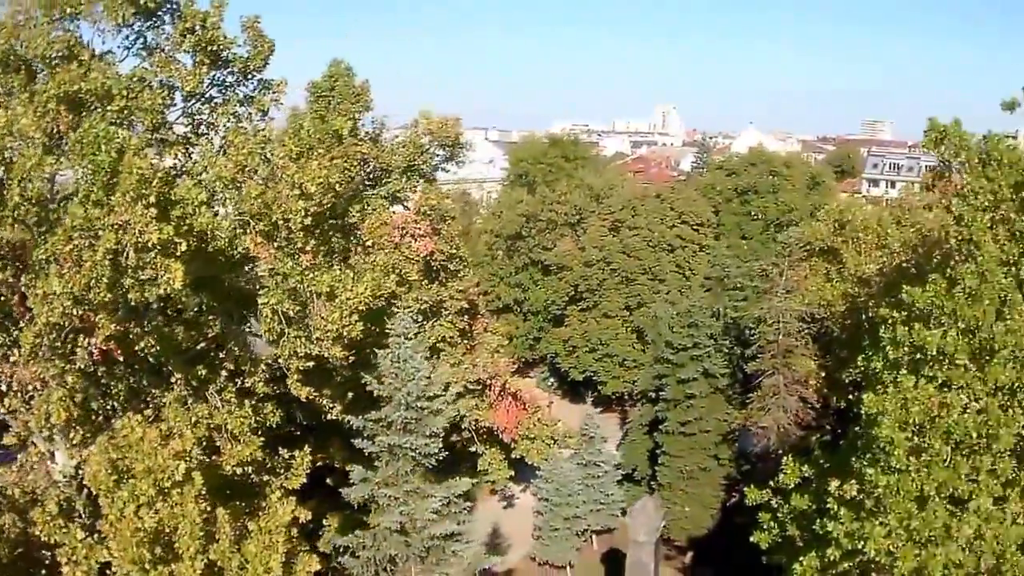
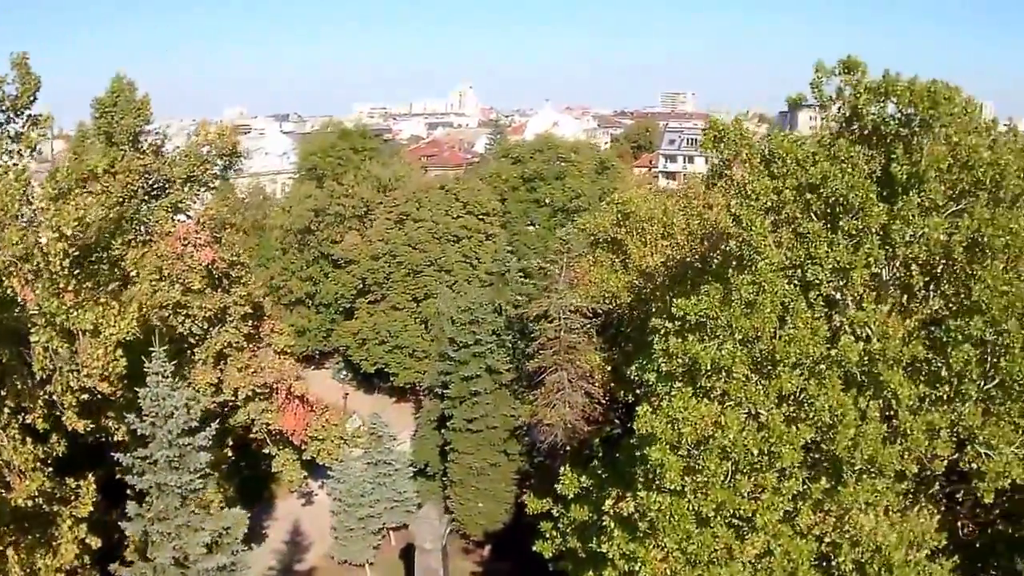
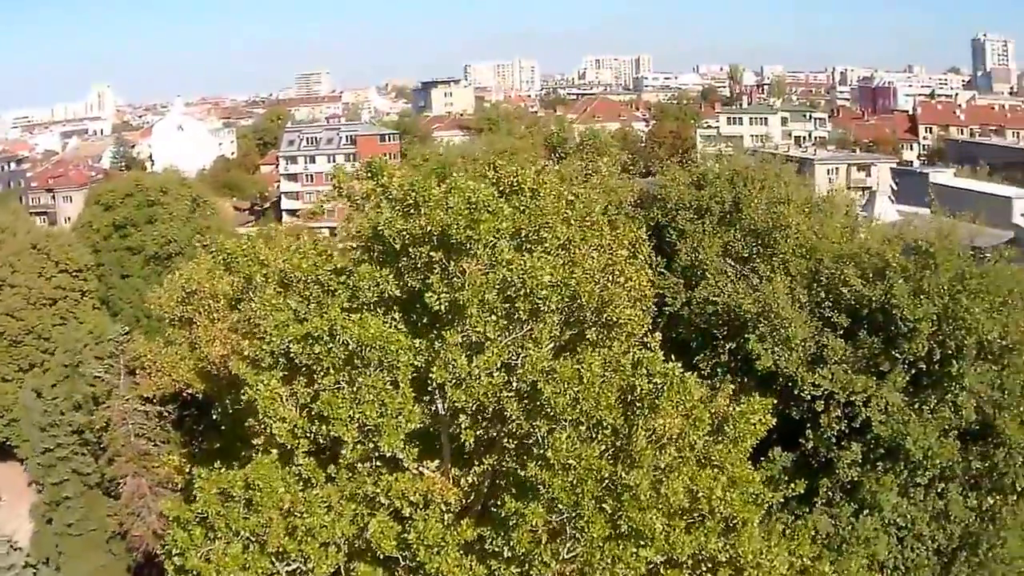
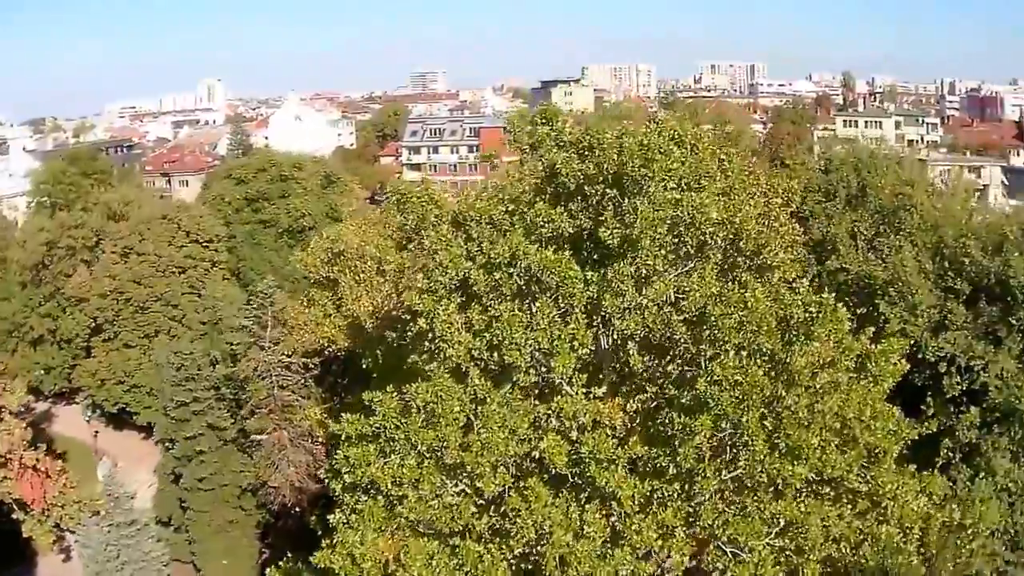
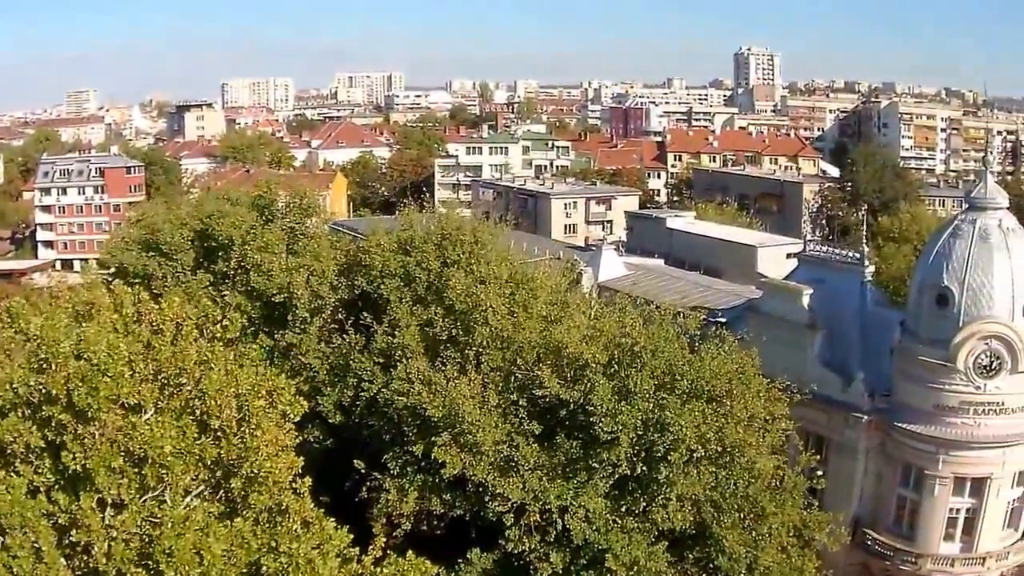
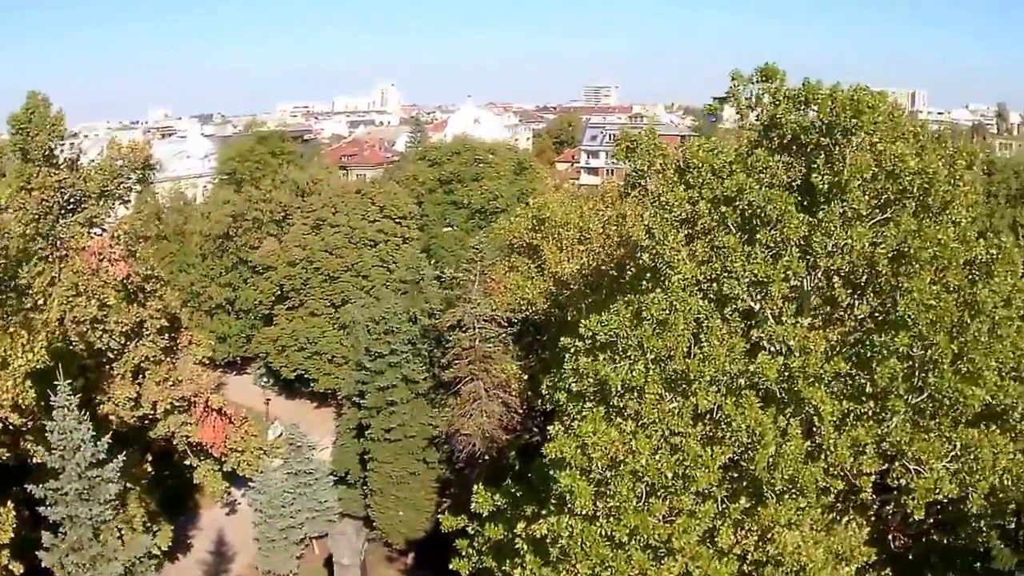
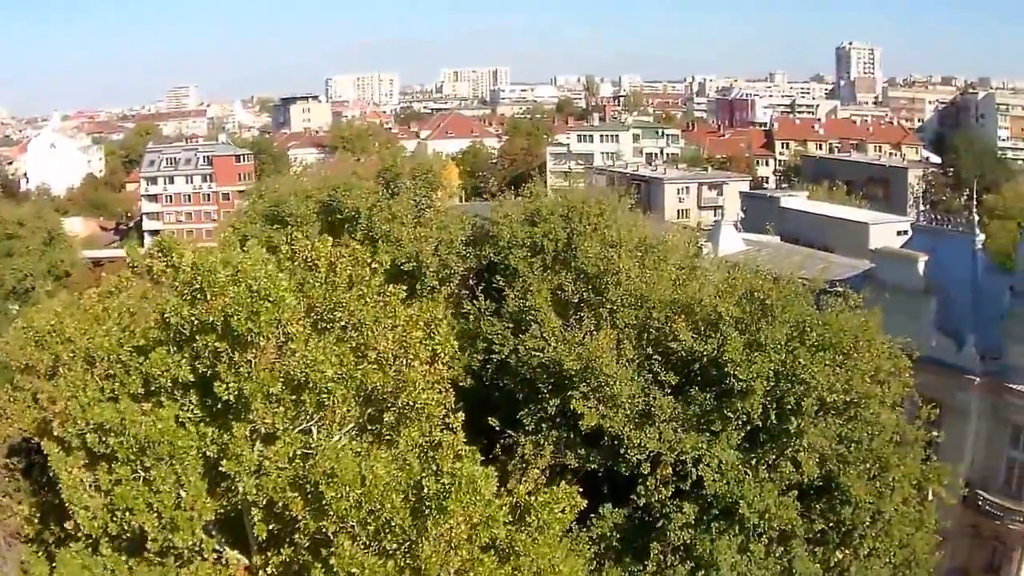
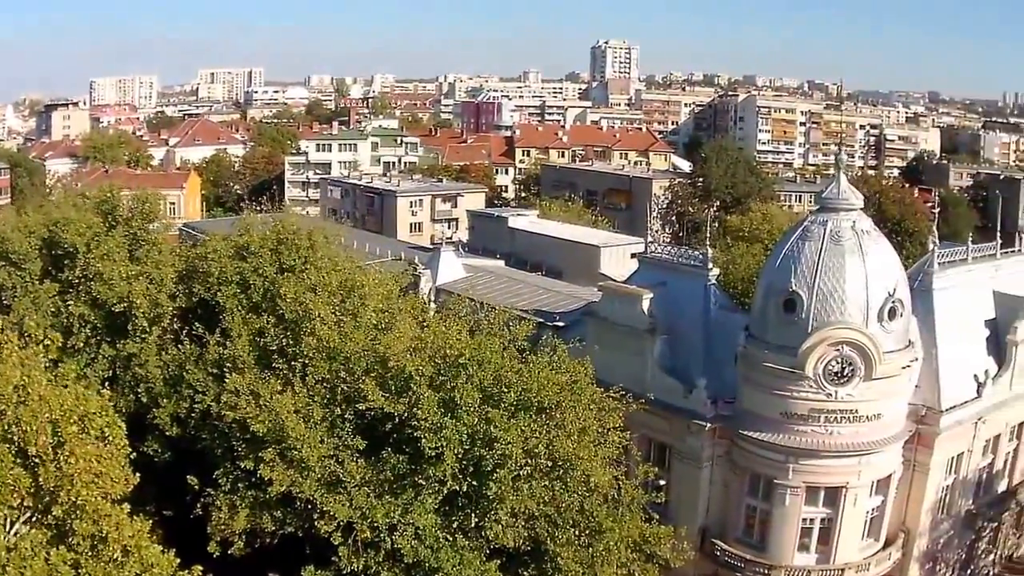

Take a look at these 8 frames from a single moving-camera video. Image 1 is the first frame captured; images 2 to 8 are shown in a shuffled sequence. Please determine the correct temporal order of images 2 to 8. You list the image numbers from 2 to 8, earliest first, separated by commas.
2, 6, 4, 3, 7, 5, 8
